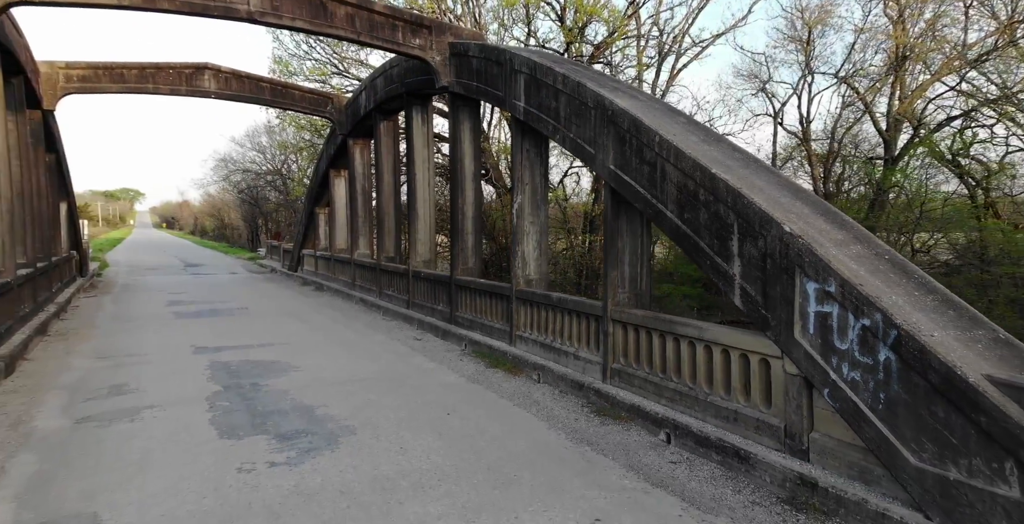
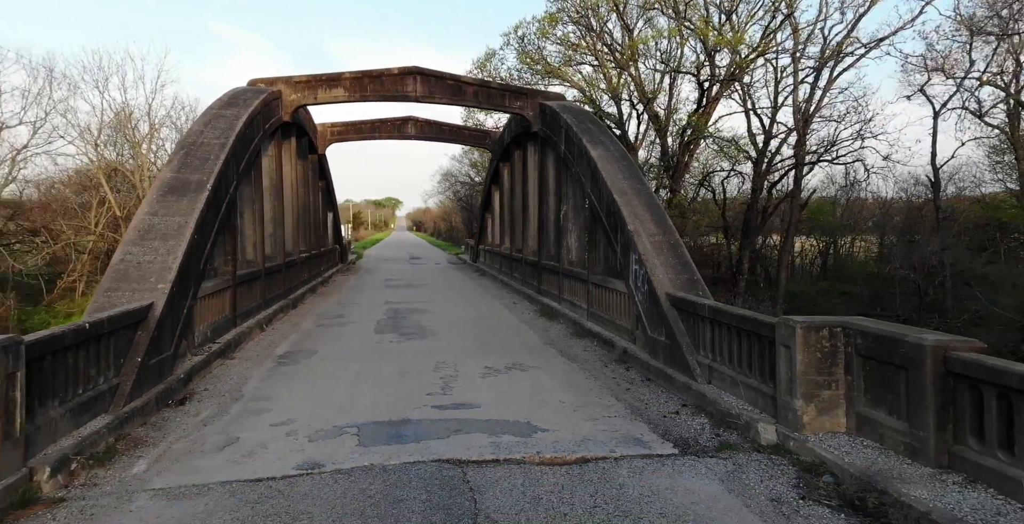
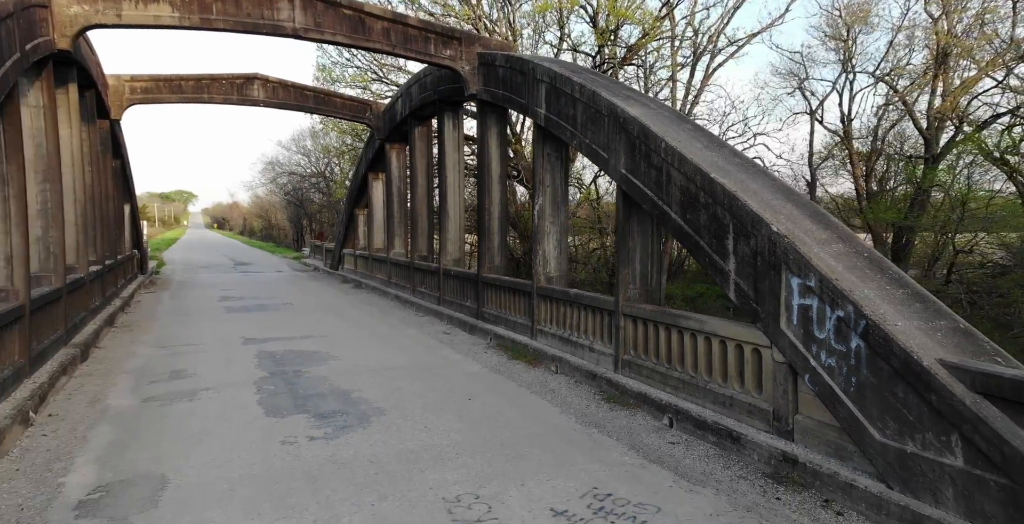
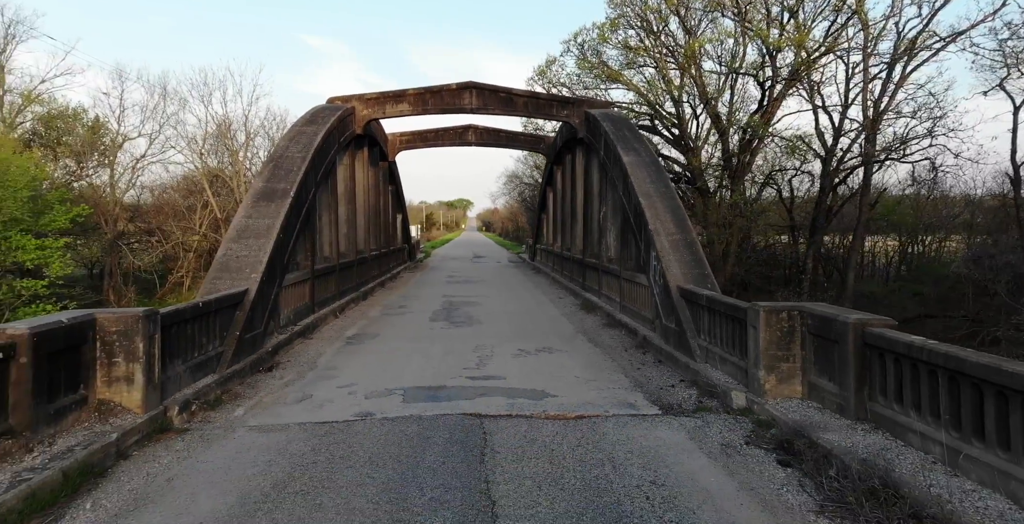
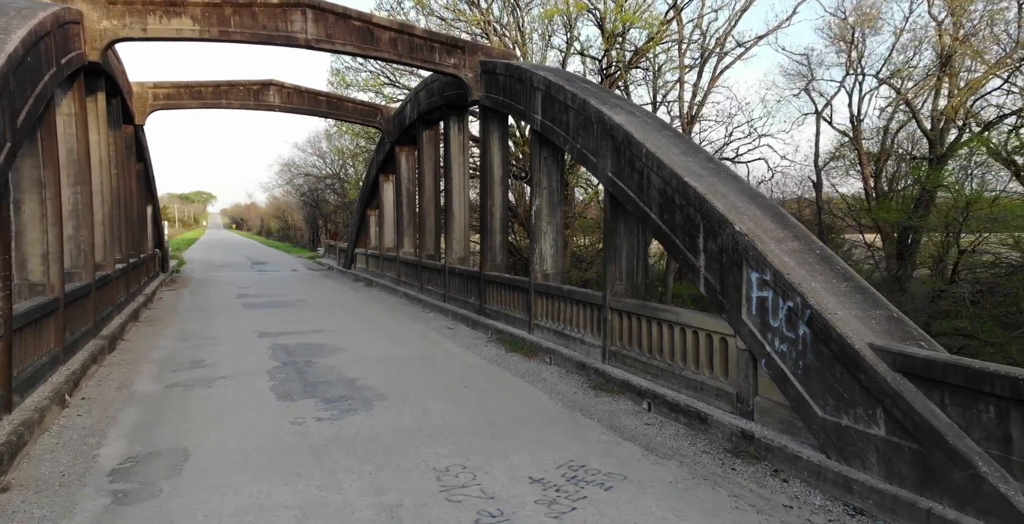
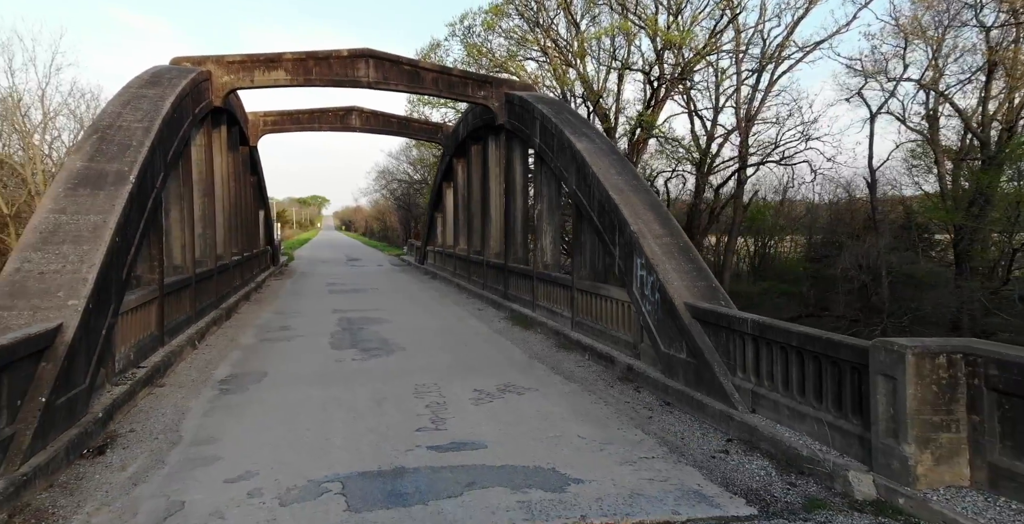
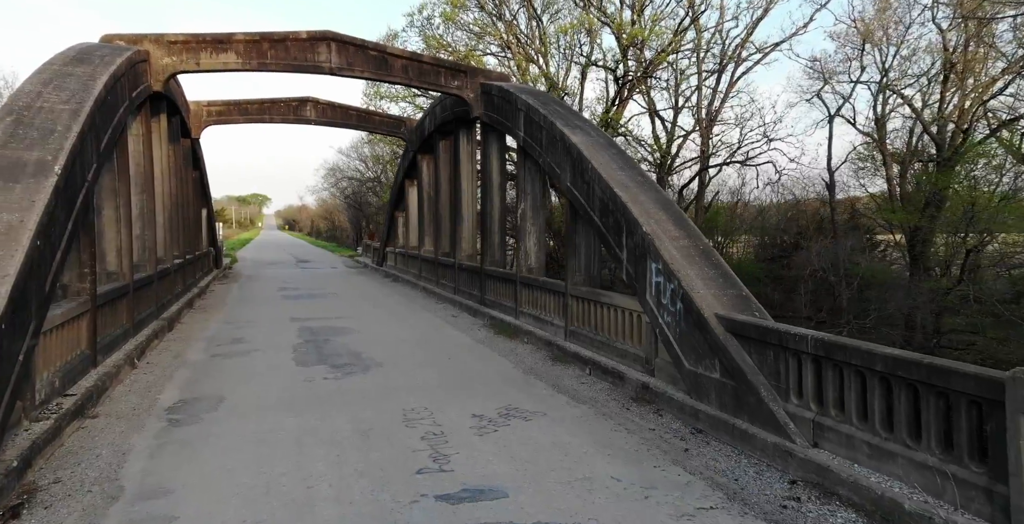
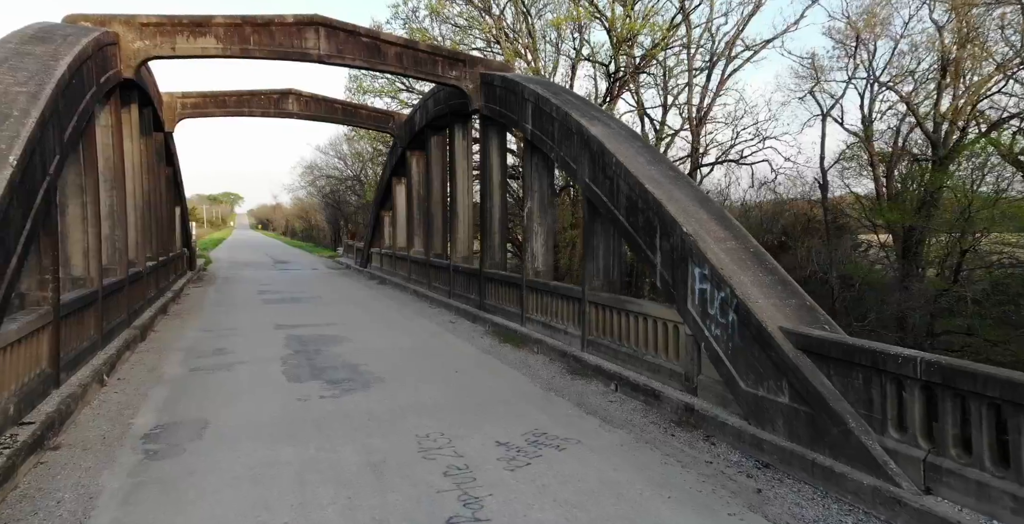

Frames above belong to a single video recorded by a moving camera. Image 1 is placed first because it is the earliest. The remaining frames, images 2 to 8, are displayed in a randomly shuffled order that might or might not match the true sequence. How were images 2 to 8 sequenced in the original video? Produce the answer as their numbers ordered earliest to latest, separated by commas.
3, 5, 8, 7, 6, 2, 4
